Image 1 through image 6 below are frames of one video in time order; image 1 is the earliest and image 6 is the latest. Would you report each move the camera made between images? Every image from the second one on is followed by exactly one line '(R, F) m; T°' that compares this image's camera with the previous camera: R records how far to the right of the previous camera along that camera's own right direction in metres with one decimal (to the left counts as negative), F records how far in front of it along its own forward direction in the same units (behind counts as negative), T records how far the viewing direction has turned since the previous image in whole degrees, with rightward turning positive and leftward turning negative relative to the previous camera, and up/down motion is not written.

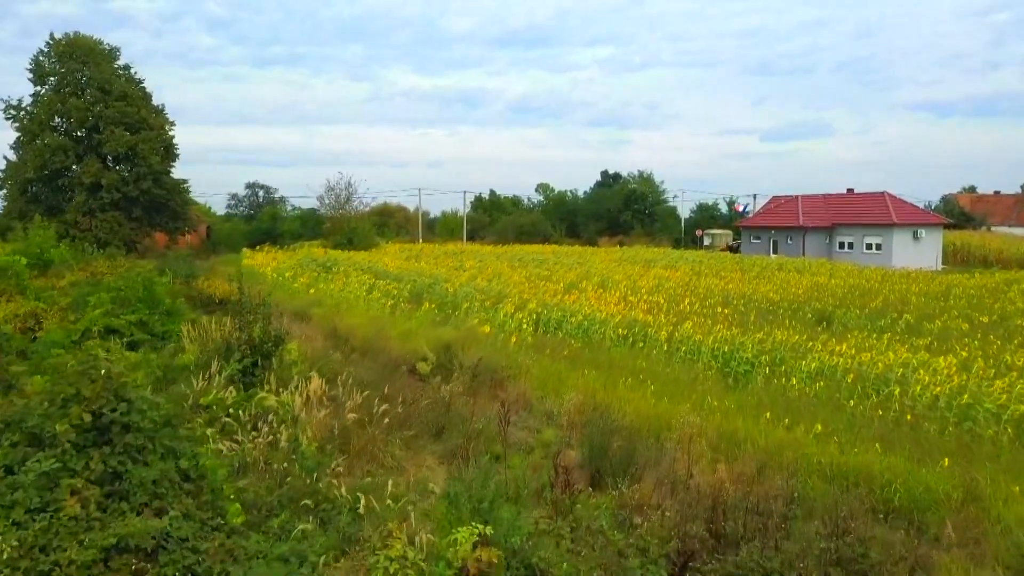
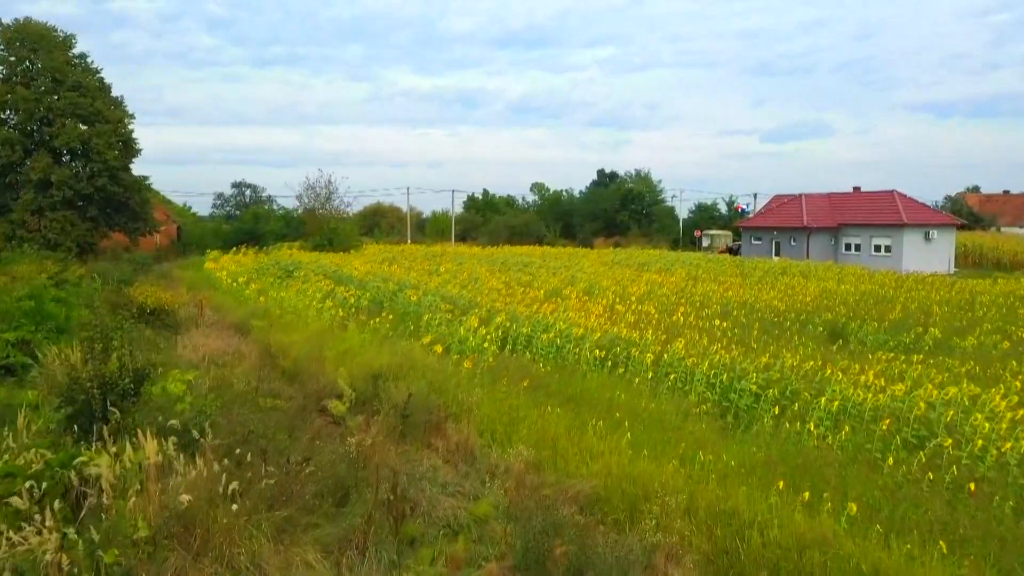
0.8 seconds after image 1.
(+0.4, +1.6) m; 0°
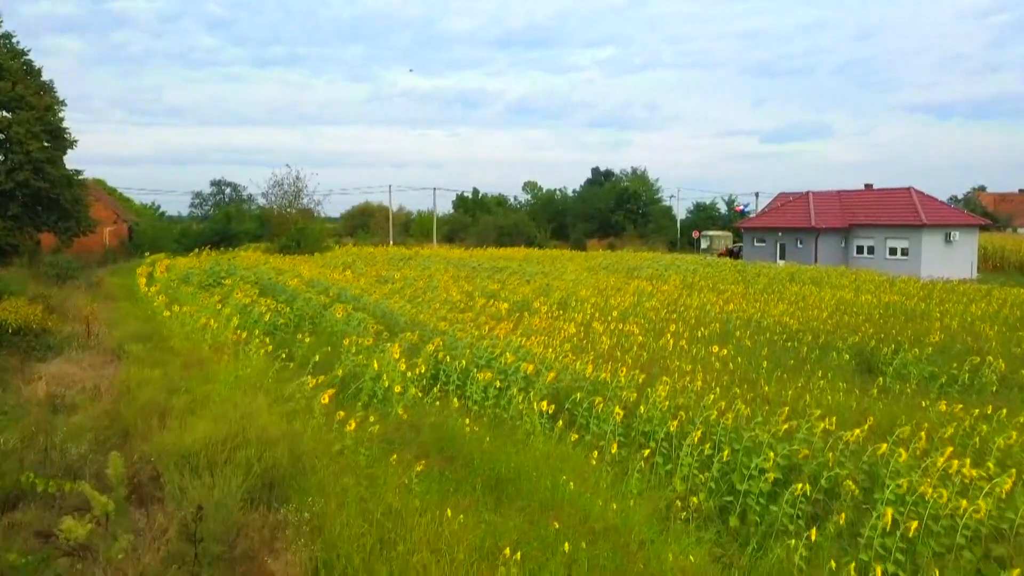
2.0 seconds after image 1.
(+0.6, +2.3) m; 0°
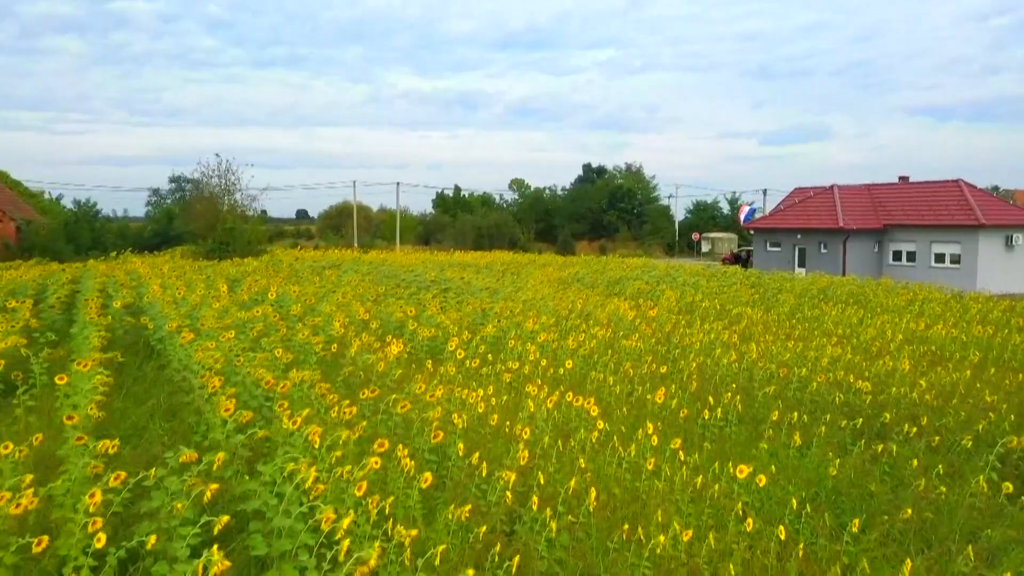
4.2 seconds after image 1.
(+0.9, +4.3) m; 0°
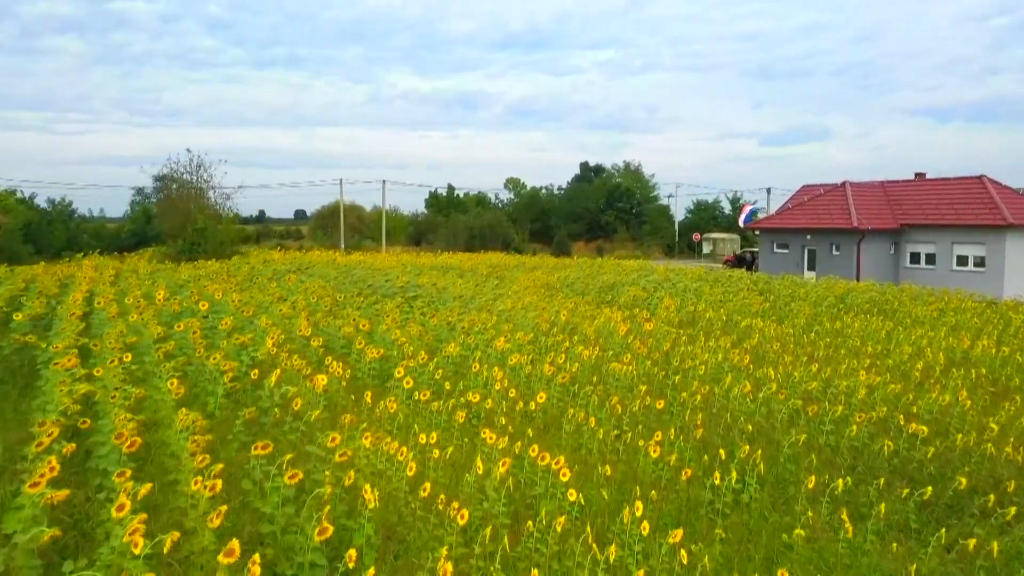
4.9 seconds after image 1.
(+0.3, +1.5) m; 0°
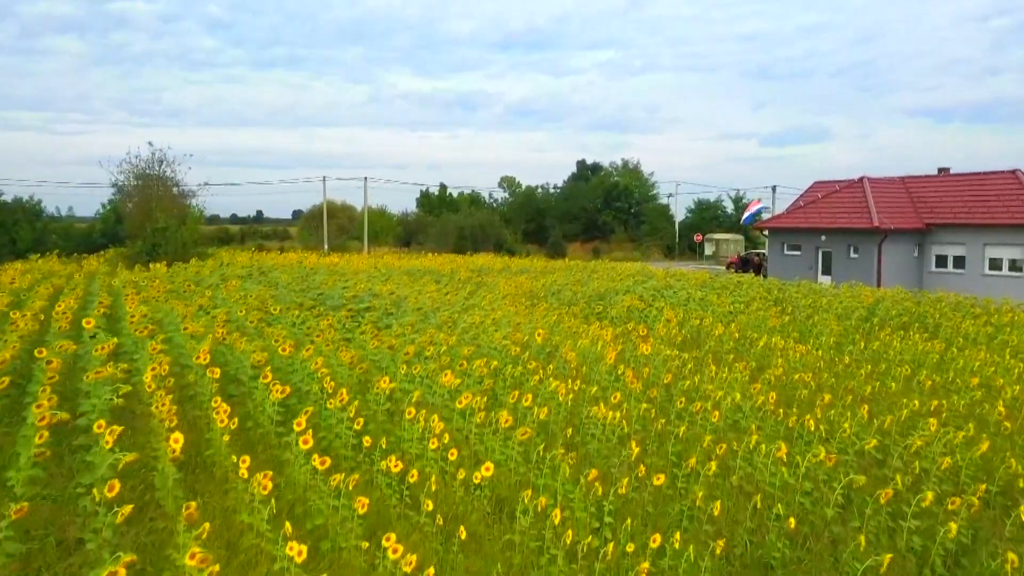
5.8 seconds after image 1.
(+0.3, +1.7) m; 0°
